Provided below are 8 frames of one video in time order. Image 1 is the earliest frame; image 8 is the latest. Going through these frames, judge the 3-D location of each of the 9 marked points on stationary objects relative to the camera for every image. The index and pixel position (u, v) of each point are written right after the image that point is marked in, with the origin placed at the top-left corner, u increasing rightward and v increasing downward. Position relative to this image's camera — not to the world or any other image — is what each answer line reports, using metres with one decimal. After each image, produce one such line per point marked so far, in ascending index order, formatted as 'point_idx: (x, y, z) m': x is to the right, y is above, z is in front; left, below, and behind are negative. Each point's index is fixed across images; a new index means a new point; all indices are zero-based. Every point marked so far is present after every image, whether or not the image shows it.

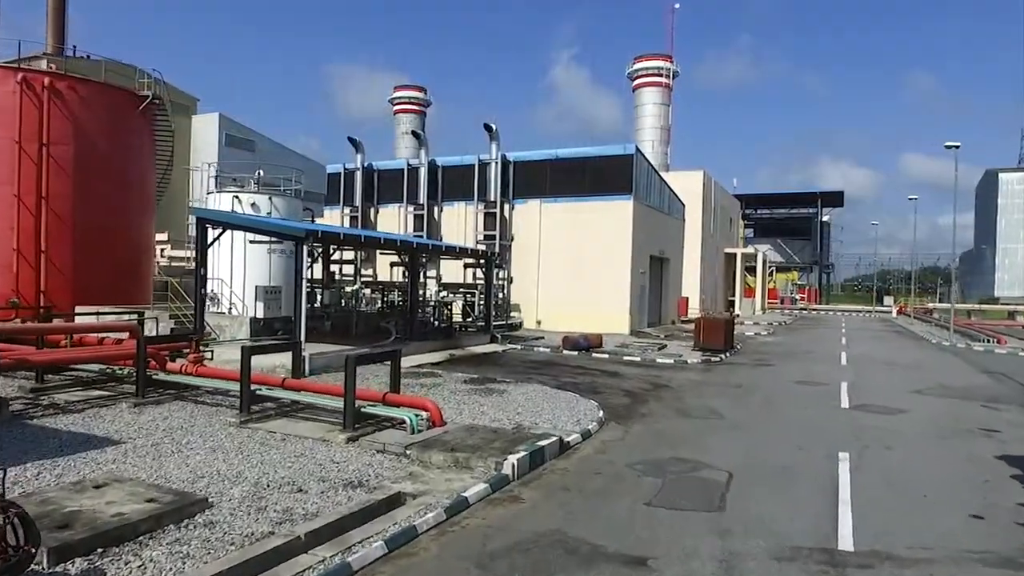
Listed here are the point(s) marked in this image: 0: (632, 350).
0: (+3.5, -1.8, +18.9) m
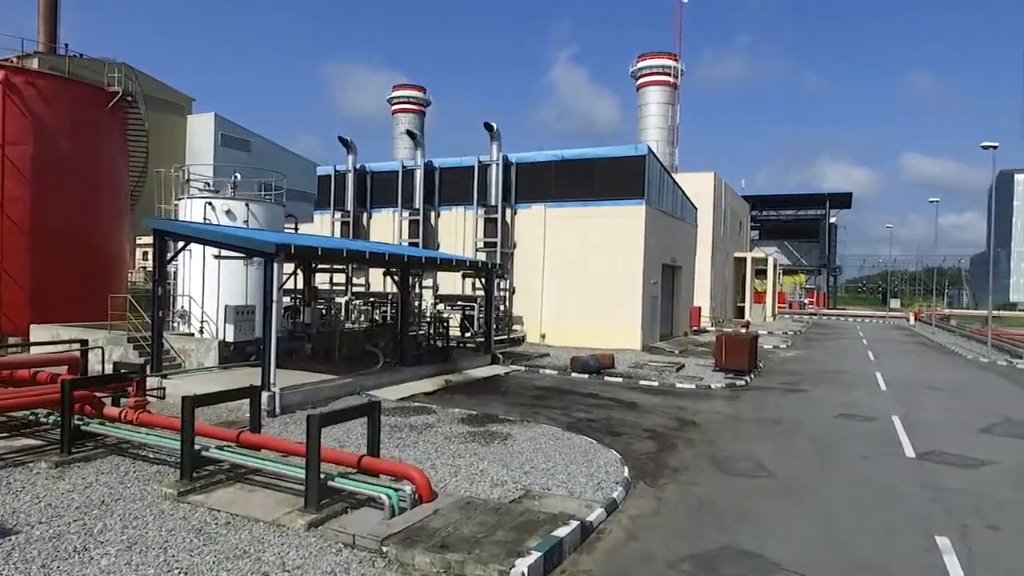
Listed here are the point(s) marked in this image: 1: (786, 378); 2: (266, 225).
0: (+3.6, -2.2, +17.2) m
1: (+7.3, -2.4, +17.5) m
2: (-6.4, +1.6, +16.9) m
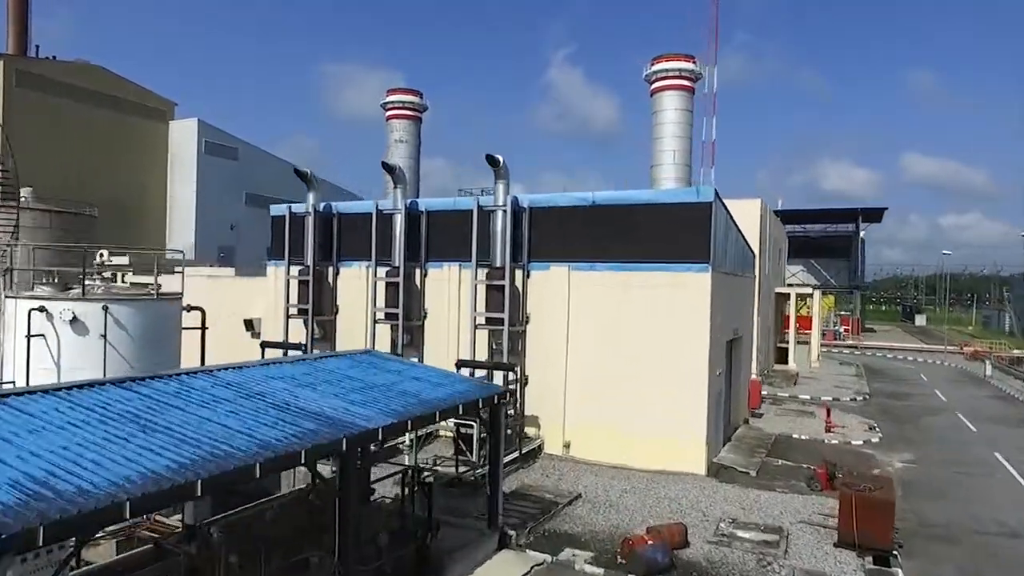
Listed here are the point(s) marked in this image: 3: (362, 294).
0: (+3.9, -4.6, +11.0) m
1: (+7.7, -4.8, +11.3) m
2: (-6.1, -0.8, +10.7) m
3: (-4.6, -0.2, +20.0) m
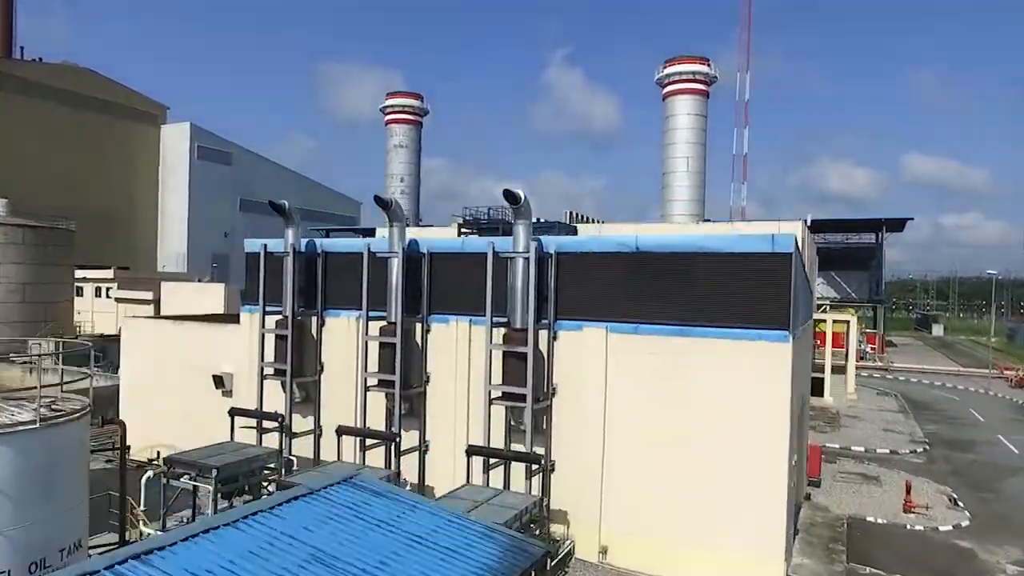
0: (+4.4, -6.0, +7.6) m
1: (+8.2, -6.2, +7.9) m
2: (-5.6, -2.2, +7.4) m
3: (-4.1, -1.6, +16.7) m
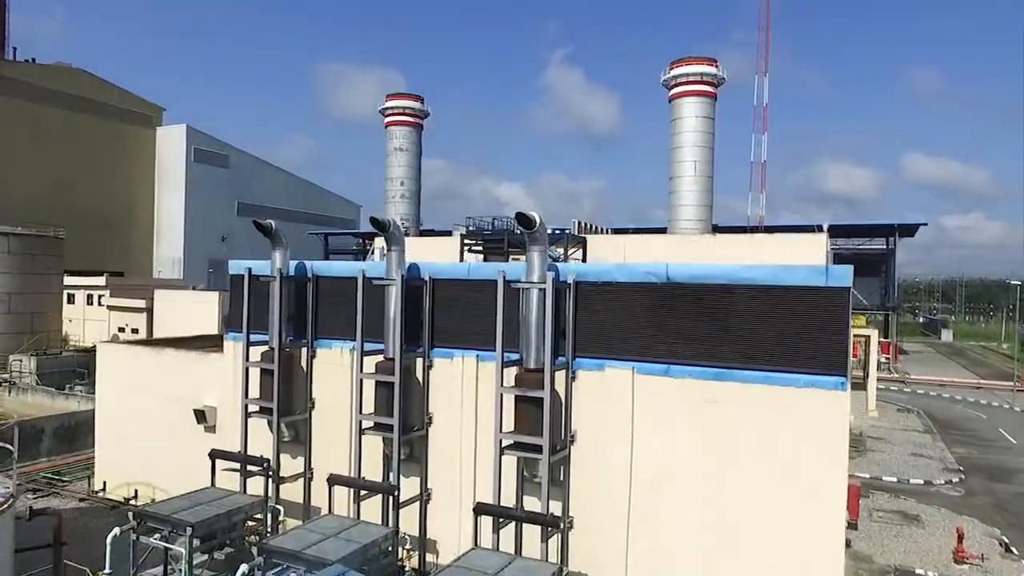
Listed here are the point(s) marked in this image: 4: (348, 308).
0: (+4.6, -6.6, +6.0) m
1: (+8.4, -6.8, +6.3) m
2: (-5.3, -2.8, +5.7) m
3: (-3.8, -2.2, +15.0) m
4: (-3.8, -0.5, +15.2) m
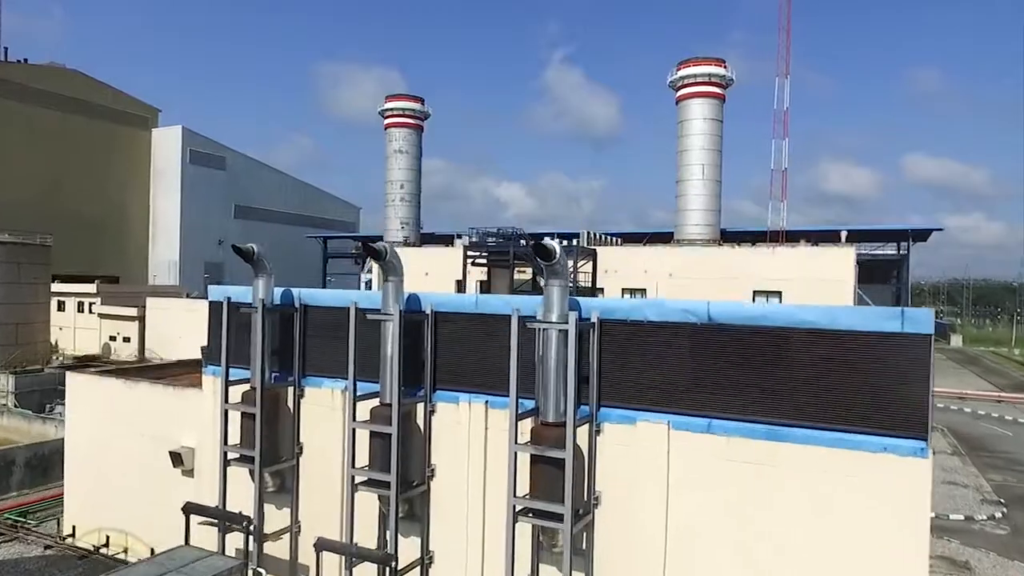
0: (+4.9, -7.3, +4.3) m
1: (+8.7, -7.5, +4.6) m
2: (-5.1, -3.5, +4.0) m
3: (-3.6, -2.9, +13.3) m
4: (-3.5, -1.2, +13.5) m
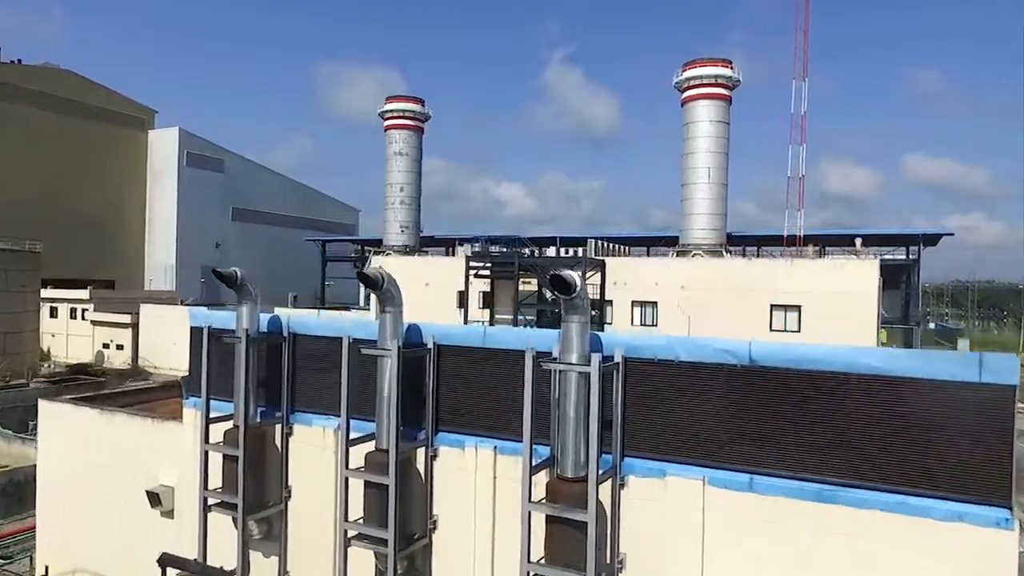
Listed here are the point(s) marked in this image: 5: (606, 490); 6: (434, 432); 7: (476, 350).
0: (+5.1, -7.8, +3.0) m
1: (+8.9, -8.0, +3.3) m
2: (-4.9, -4.0, +2.8) m
3: (-3.4, -3.4, +12.1) m
4: (-3.3, -1.7, +12.2) m
5: (+1.4, -3.0, +9.7) m
6: (-1.3, -2.4, +11.1) m
7: (-0.6, -1.0, +10.8) m
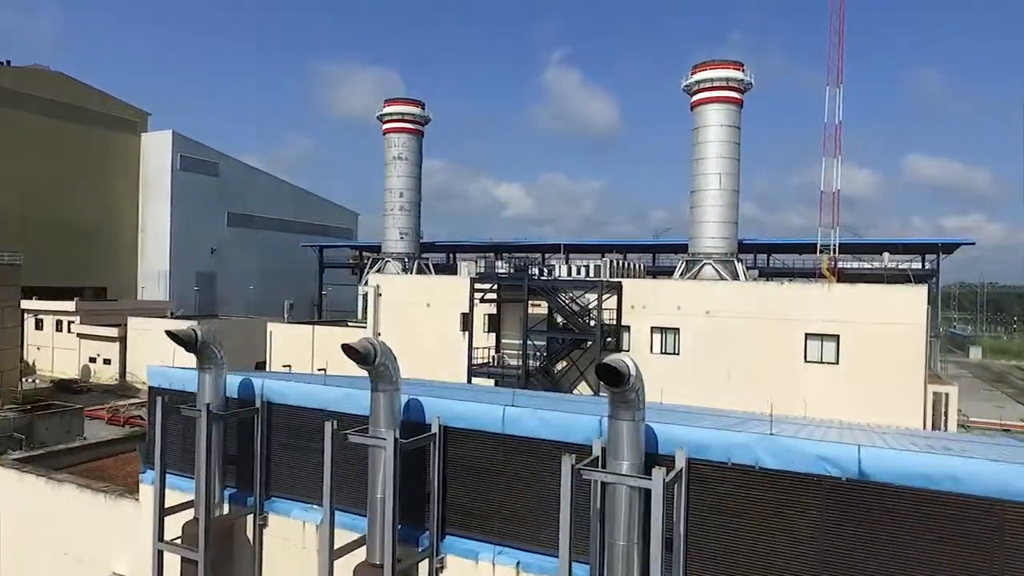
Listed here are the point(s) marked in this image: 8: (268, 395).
0: (+5.4, -8.8, +0.8) m
1: (+9.2, -9.0, +1.1) m
2: (-4.5, -4.9, +0.5) m
3: (-3.0, -4.3, +9.8) m
4: (-3.0, -2.6, +10.0) m
5: (+1.8, -3.9, +7.4) m
6: (-1.0, -3.3, +8.8) m
7: (-0.3, -2.0, +8.6) m
8: (-3.9, -1.7, +10.3) m
